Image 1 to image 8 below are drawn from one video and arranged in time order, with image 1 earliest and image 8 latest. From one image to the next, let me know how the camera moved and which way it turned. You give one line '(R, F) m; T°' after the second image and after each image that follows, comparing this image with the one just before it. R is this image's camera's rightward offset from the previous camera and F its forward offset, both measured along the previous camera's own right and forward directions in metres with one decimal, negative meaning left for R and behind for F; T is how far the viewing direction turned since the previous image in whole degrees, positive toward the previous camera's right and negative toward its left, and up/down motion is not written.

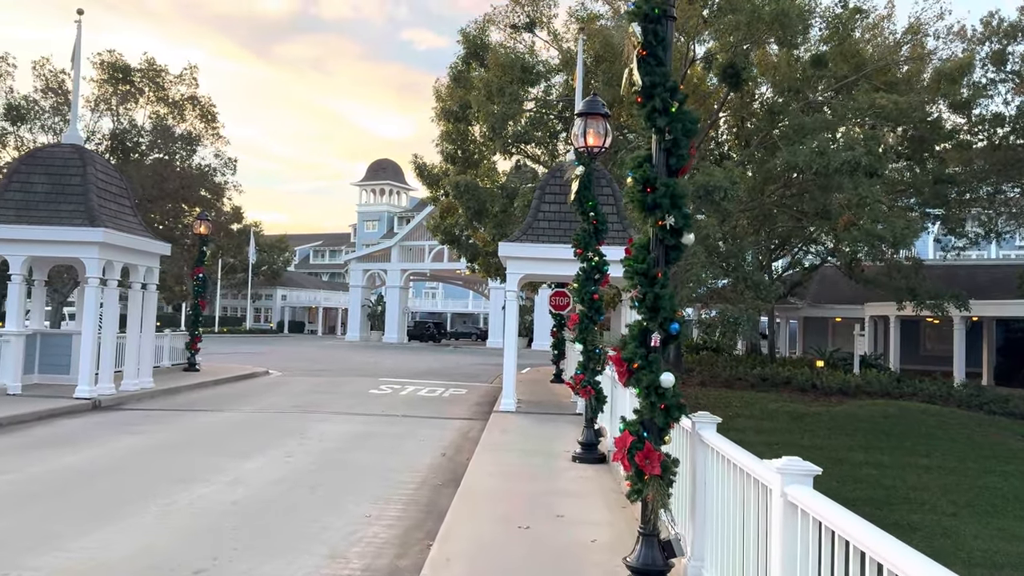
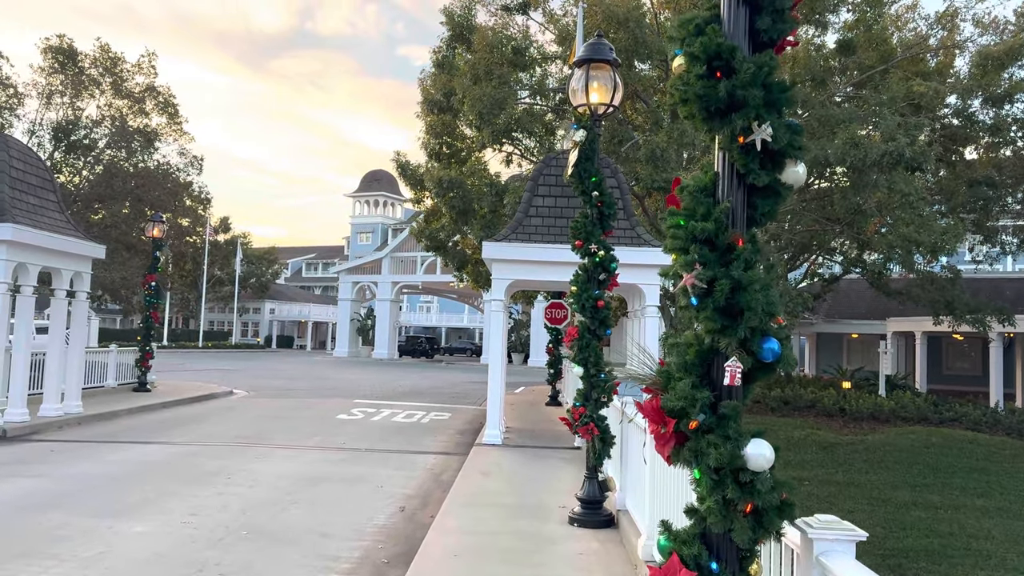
(+0.2, +2.0) m; 0°
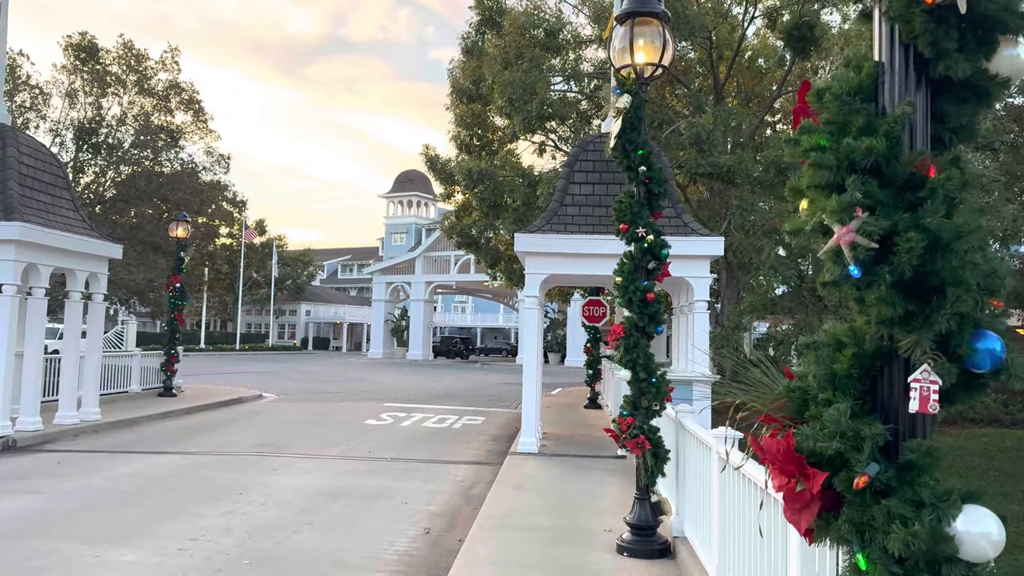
(0.0, +0.8) m; -3°
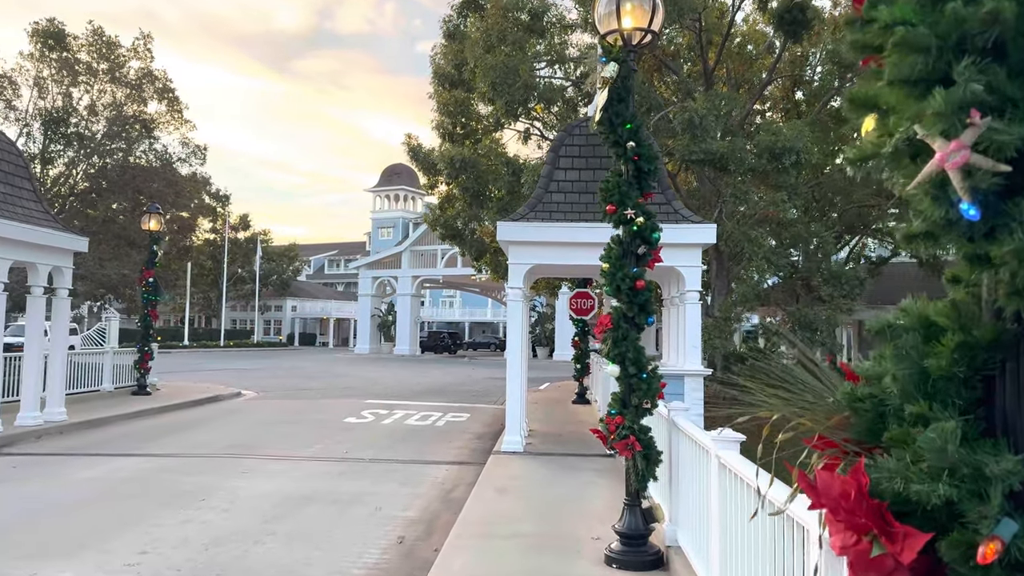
(+0.1, +0.4) m; +1°
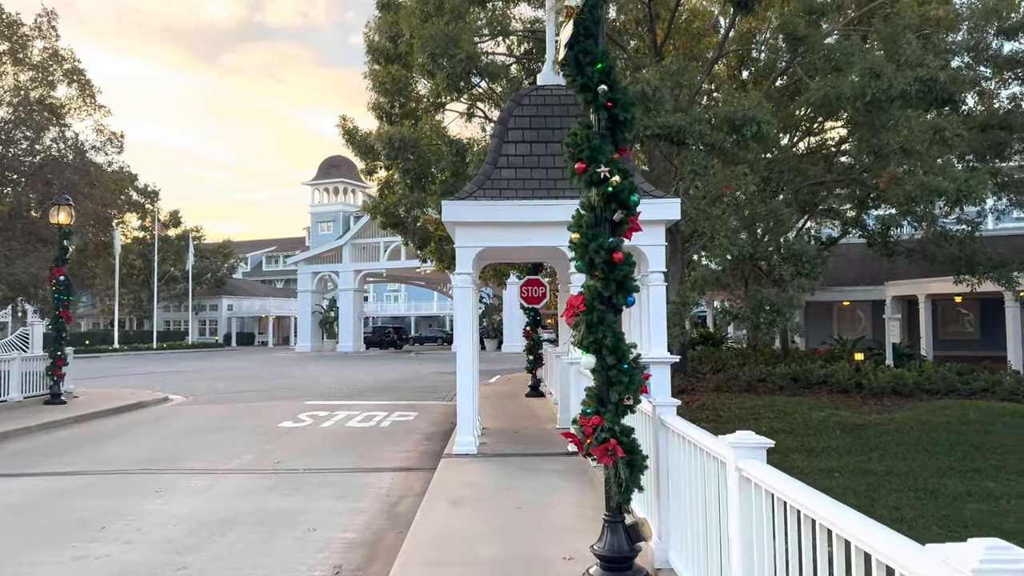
(0.0, +0.8) m; +4°
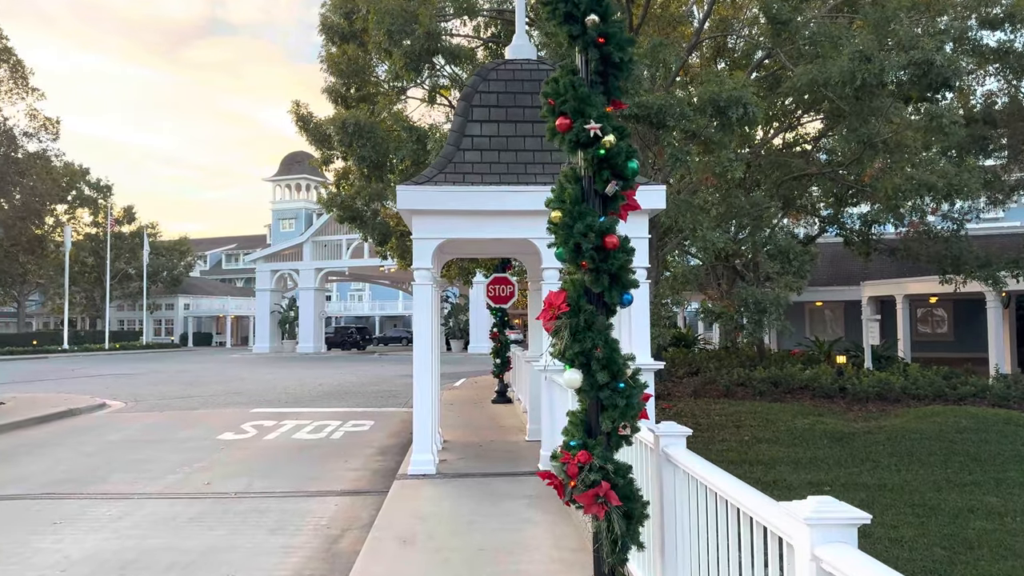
(0.0, +0.9) m; +2°
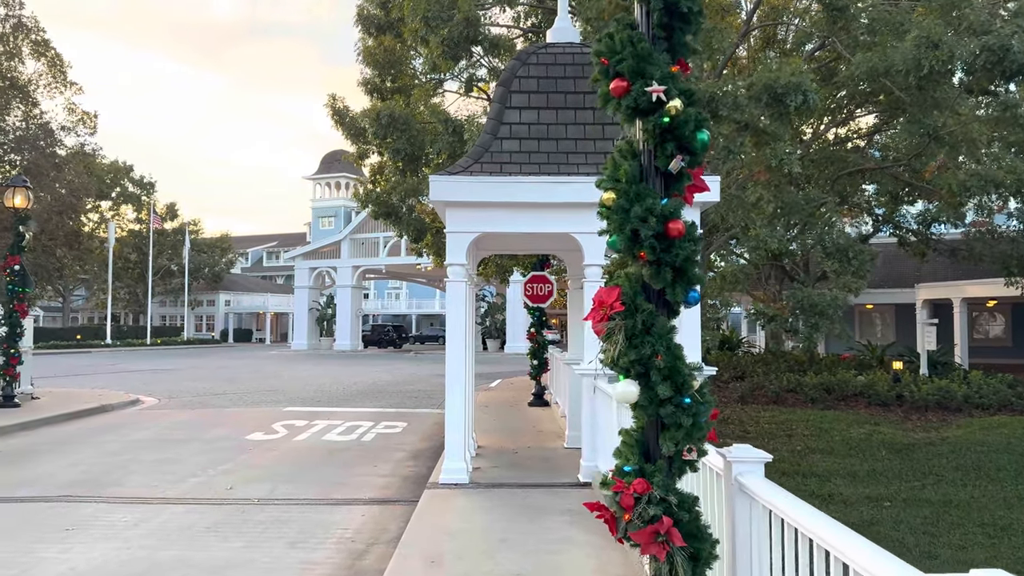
(0.0, +0.5) m; -3°
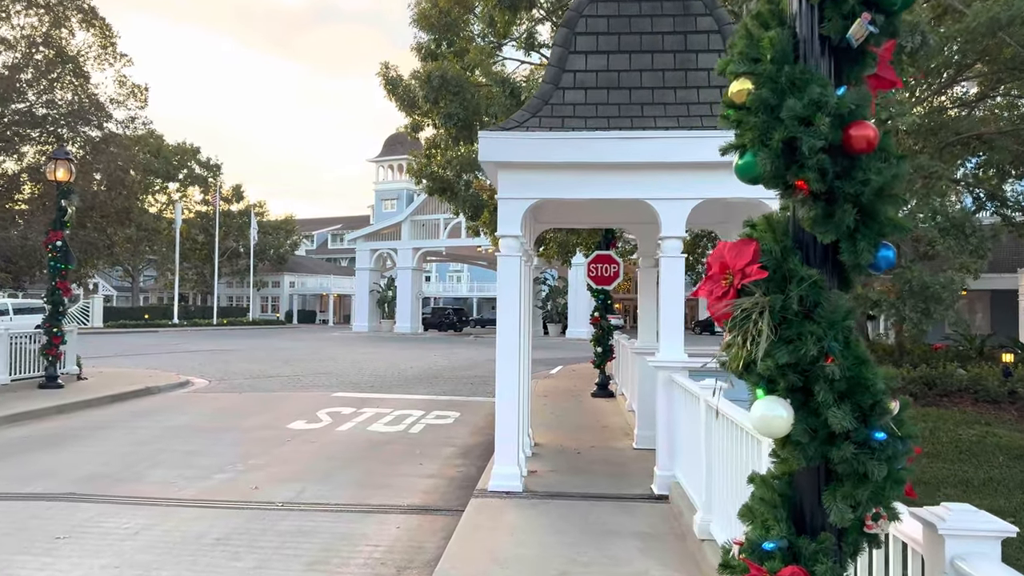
(0.0, +1.0) m; -4°
